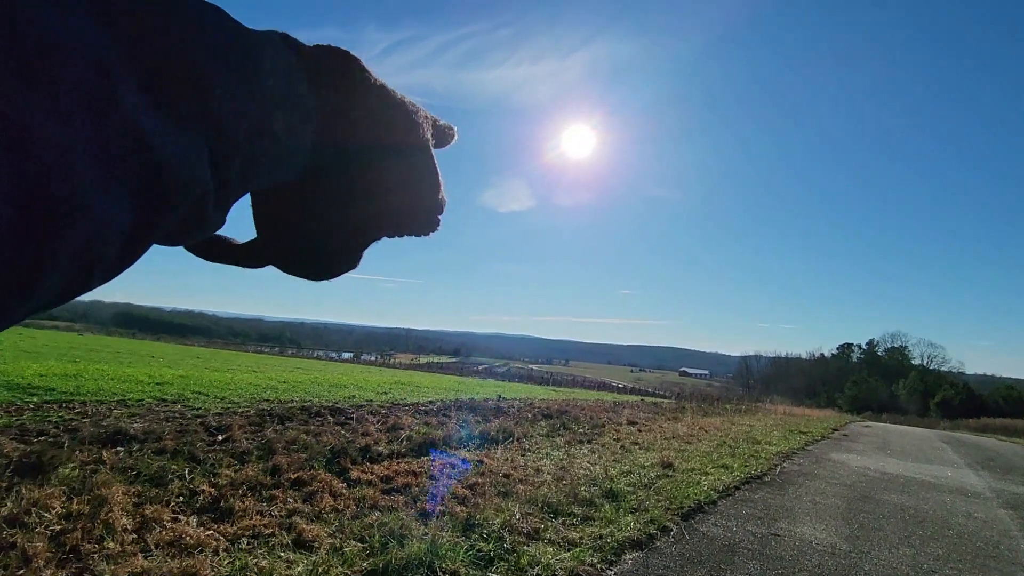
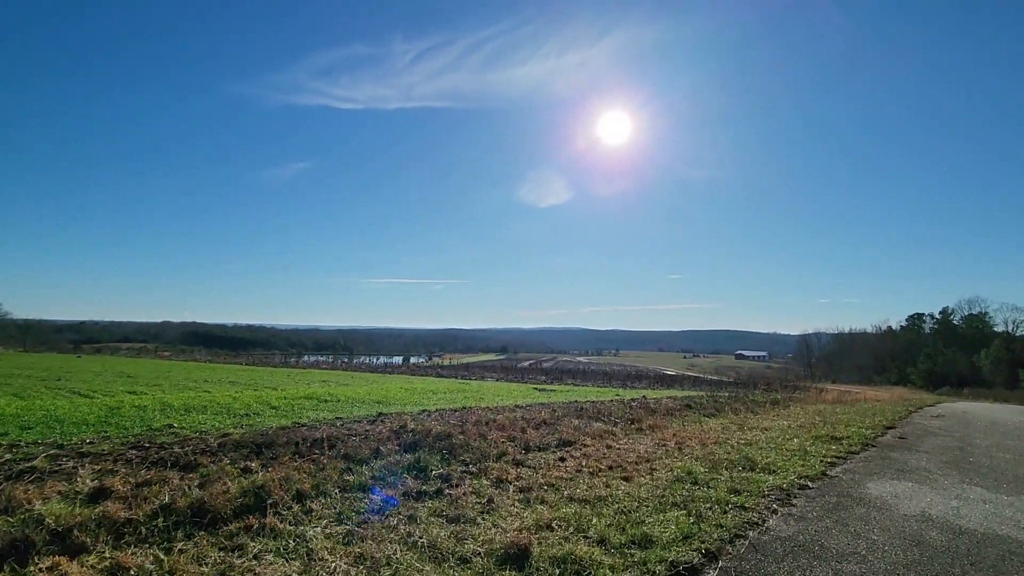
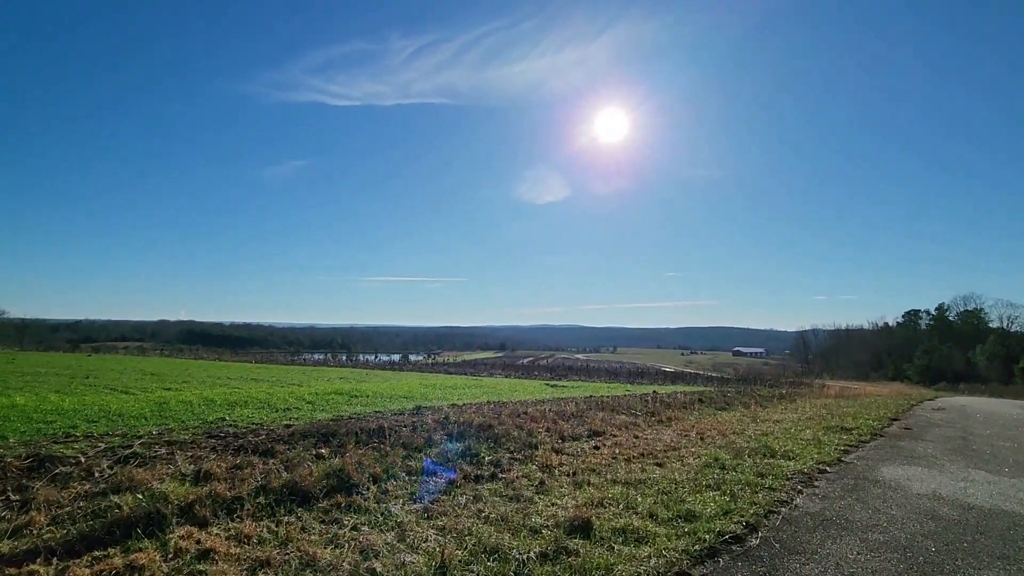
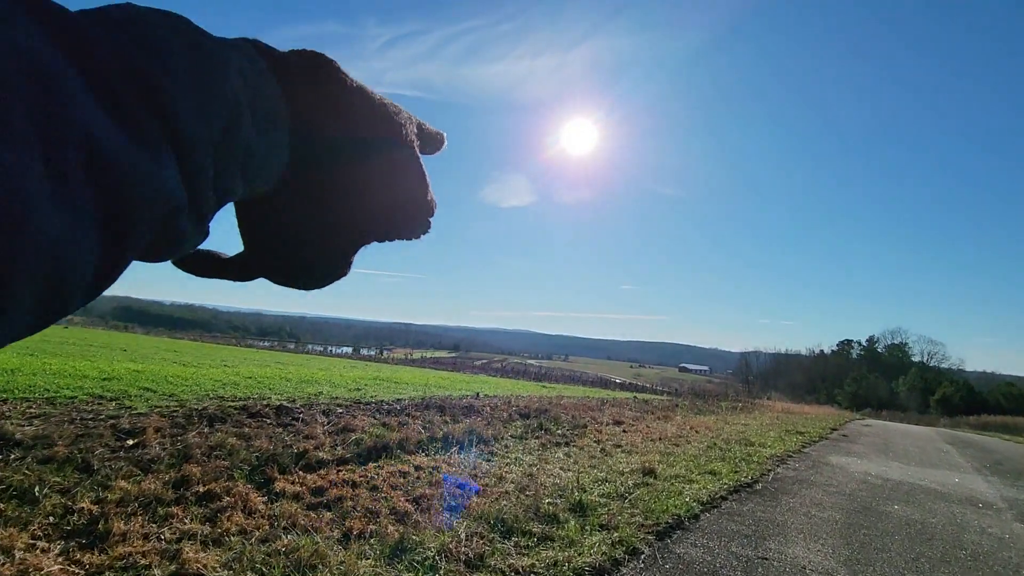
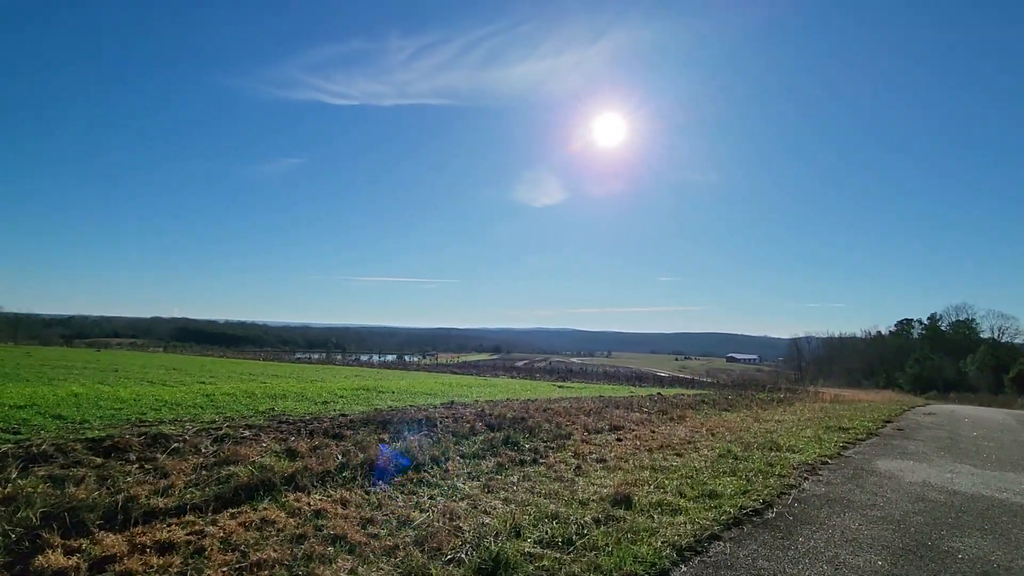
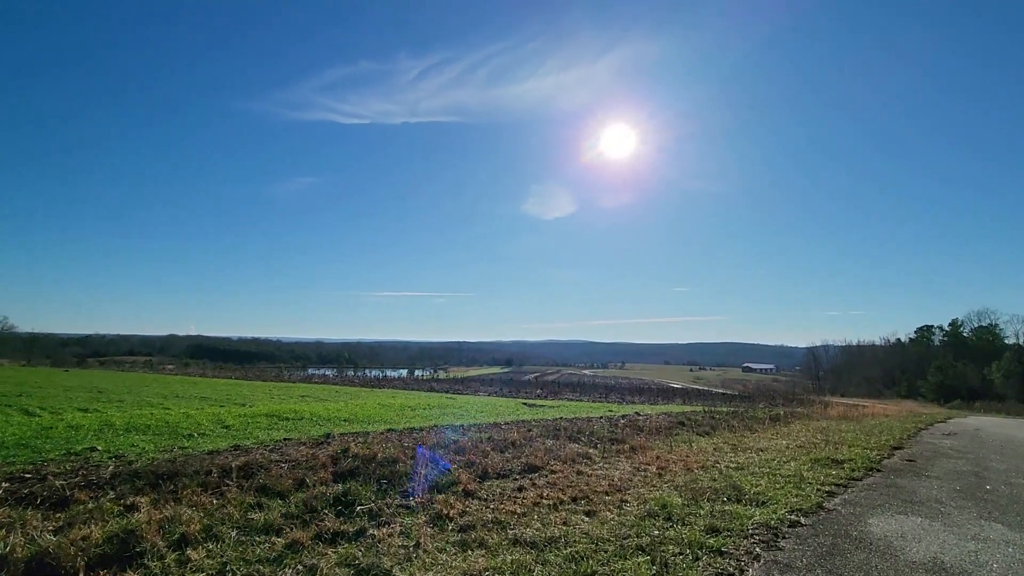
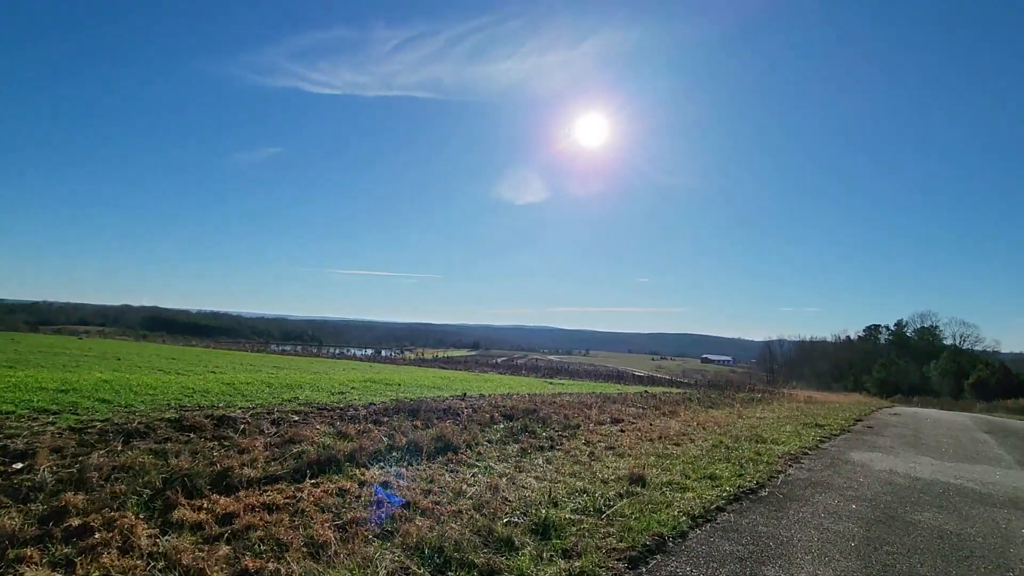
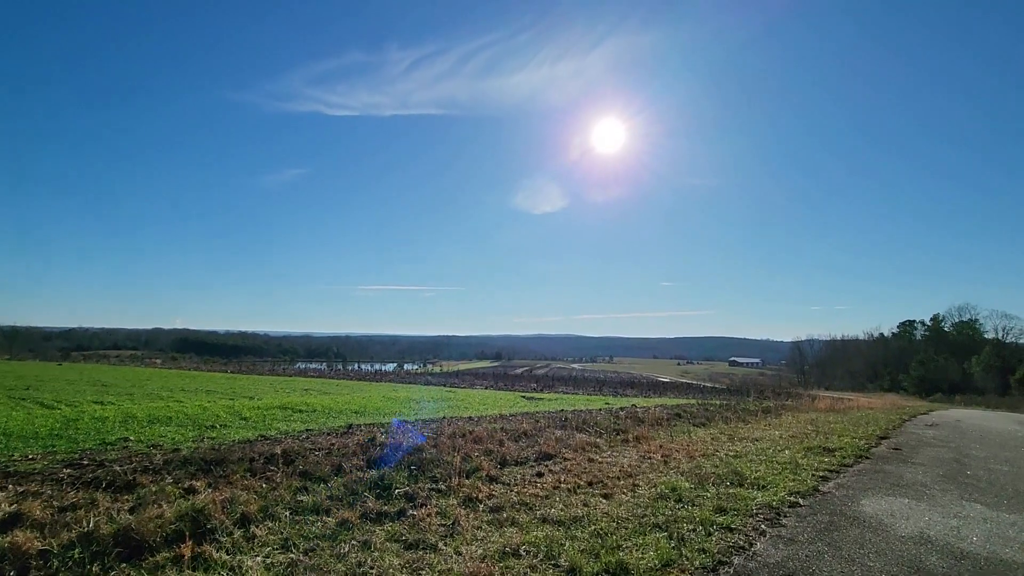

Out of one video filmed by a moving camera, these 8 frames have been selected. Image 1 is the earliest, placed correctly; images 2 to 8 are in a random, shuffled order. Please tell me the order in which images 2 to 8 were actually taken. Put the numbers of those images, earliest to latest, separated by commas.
4, 7, 5, 3, 2, 8, 6
